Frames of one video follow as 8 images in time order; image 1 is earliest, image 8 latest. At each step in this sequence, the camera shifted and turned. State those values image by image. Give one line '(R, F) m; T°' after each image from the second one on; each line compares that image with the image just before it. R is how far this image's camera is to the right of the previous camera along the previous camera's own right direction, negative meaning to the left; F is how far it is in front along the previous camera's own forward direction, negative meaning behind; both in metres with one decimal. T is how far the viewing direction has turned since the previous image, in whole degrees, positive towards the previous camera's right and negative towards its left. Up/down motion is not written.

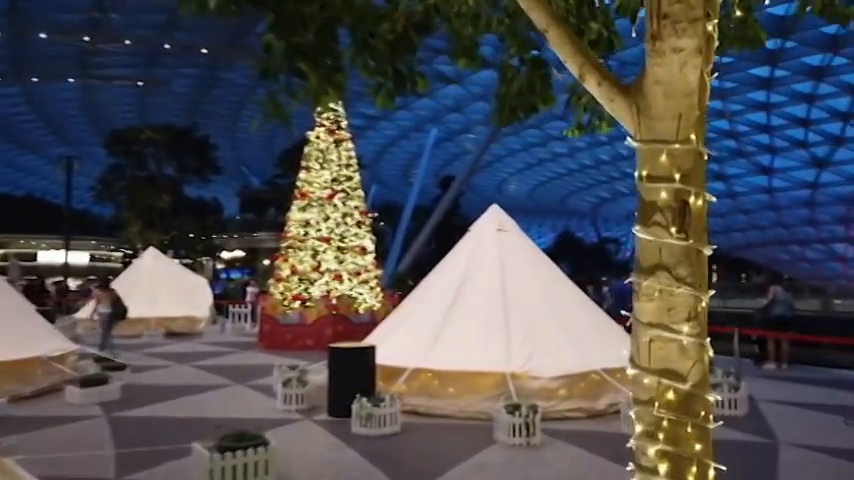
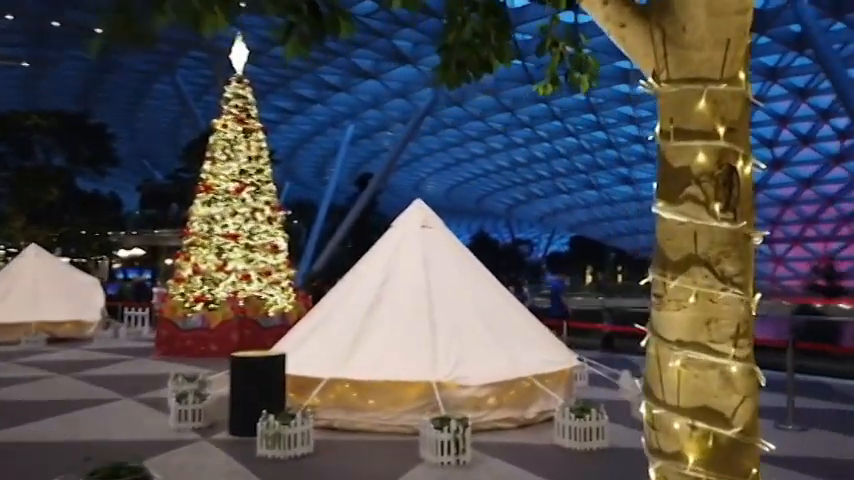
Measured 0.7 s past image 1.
(0.0, +0.9) m; +8°
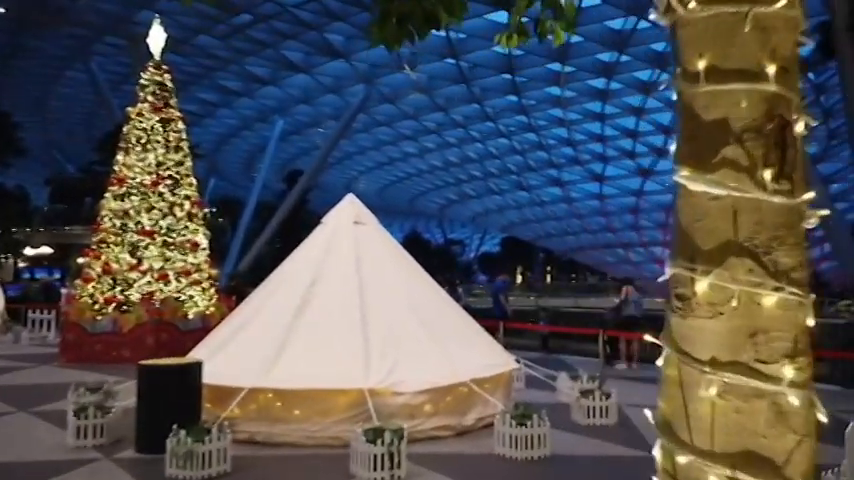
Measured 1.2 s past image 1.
(0.0, +0.6) m; +6°
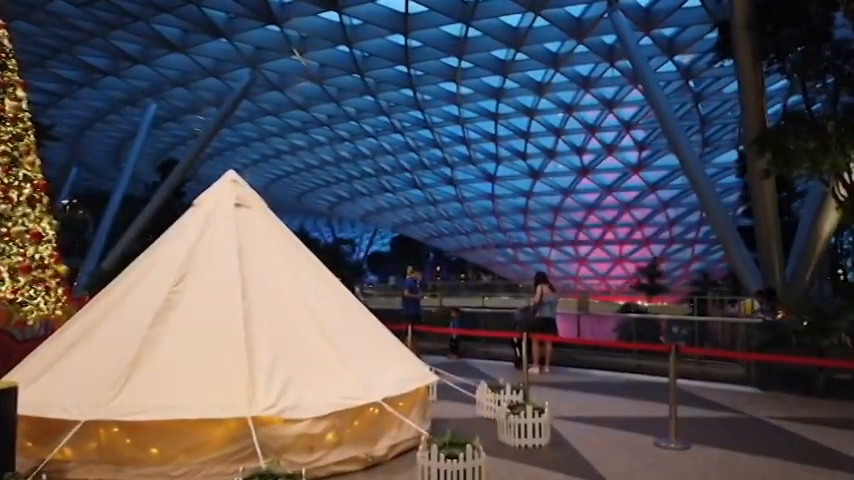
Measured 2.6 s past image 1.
(-0.2, +1.7) m; +10°
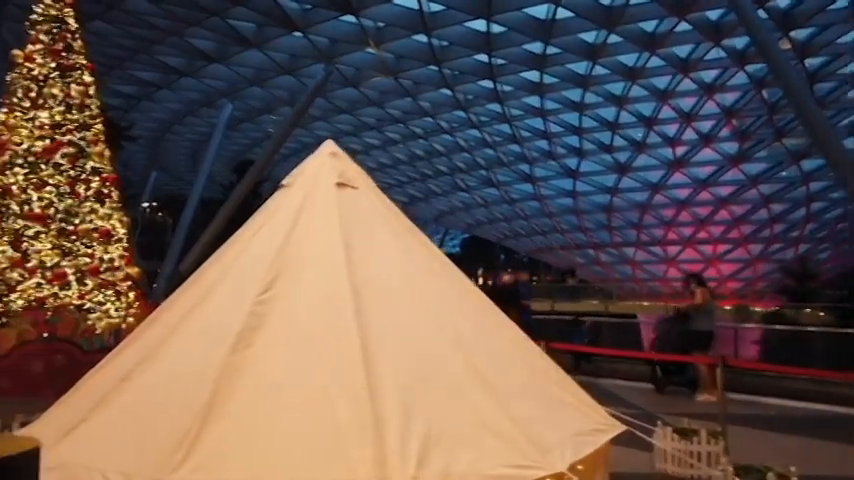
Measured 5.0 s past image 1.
(-1.0, +2.2) m; -6°
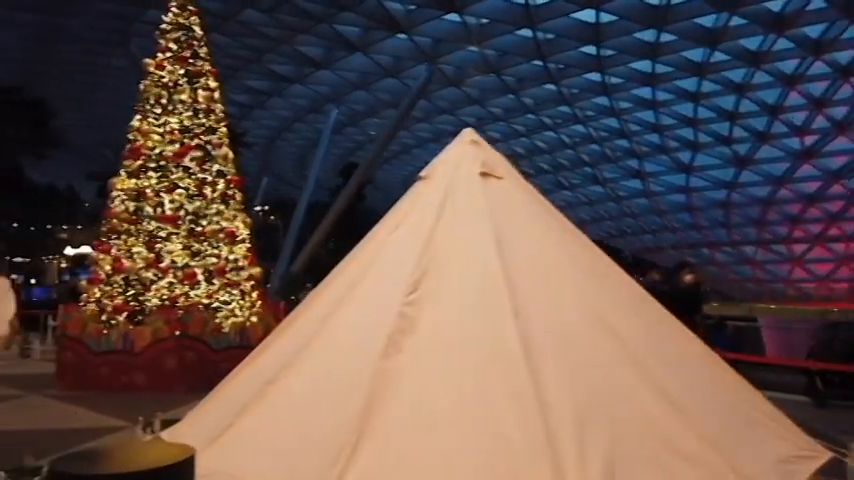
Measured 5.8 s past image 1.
(-0.5, +0.5) m; -9°
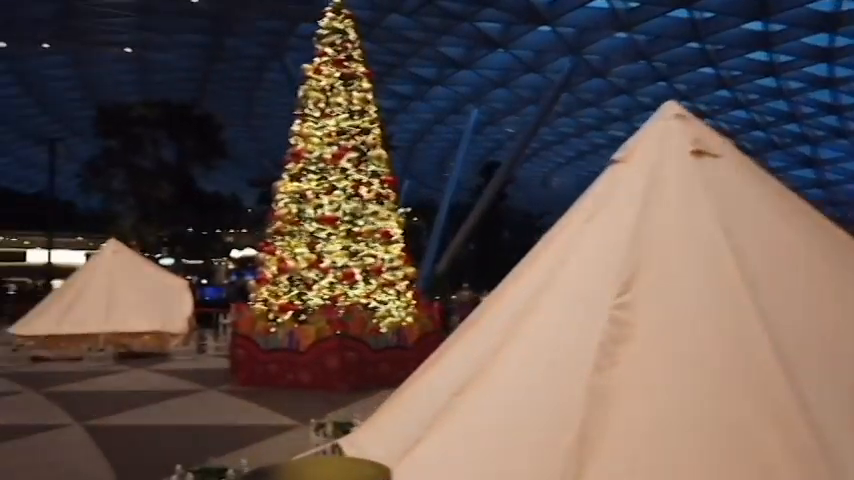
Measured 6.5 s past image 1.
(-0.5, +0.5) m; -12°
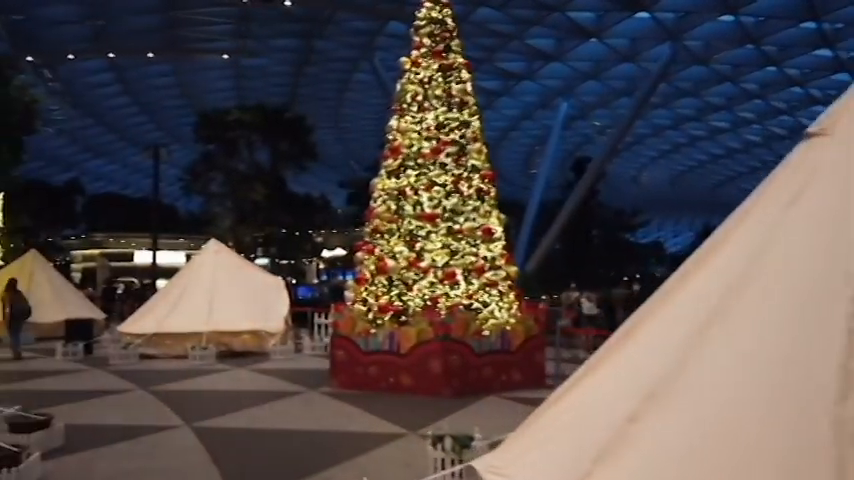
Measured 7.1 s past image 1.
(-0.5, +0.7) m; -7°
